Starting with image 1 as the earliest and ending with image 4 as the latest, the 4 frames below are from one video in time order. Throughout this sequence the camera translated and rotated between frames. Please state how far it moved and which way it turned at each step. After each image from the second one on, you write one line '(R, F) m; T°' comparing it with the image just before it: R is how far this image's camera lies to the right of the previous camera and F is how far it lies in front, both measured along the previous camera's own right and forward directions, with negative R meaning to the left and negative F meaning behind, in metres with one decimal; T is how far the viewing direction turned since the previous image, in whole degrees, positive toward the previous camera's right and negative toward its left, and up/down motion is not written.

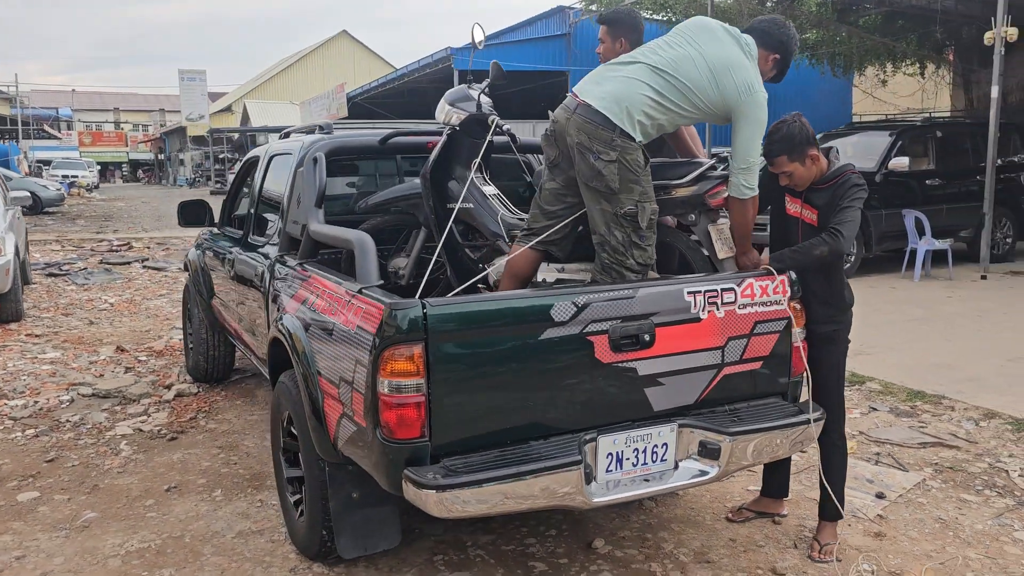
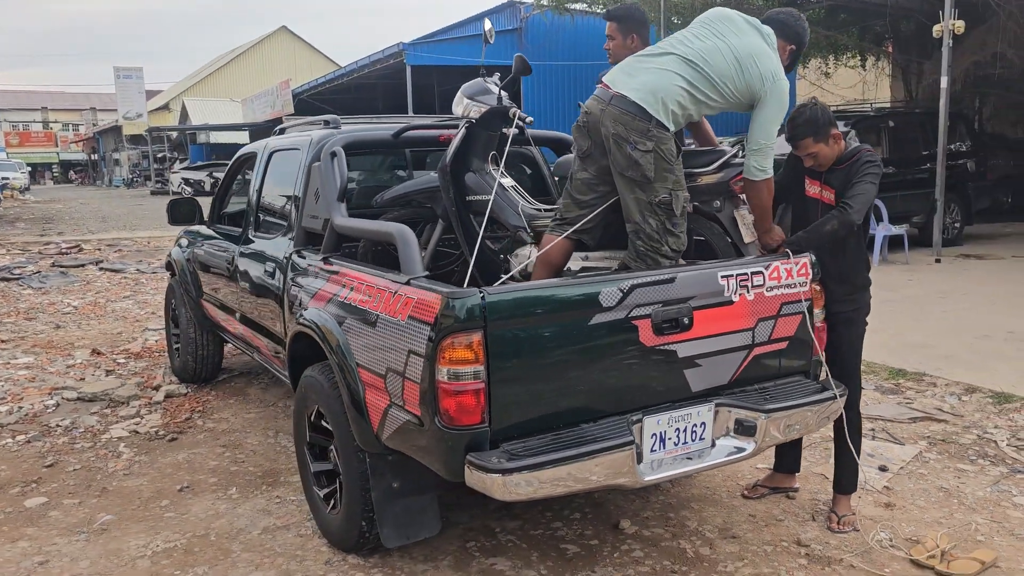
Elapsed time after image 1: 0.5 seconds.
(-0.3, 0.0) m; +4°
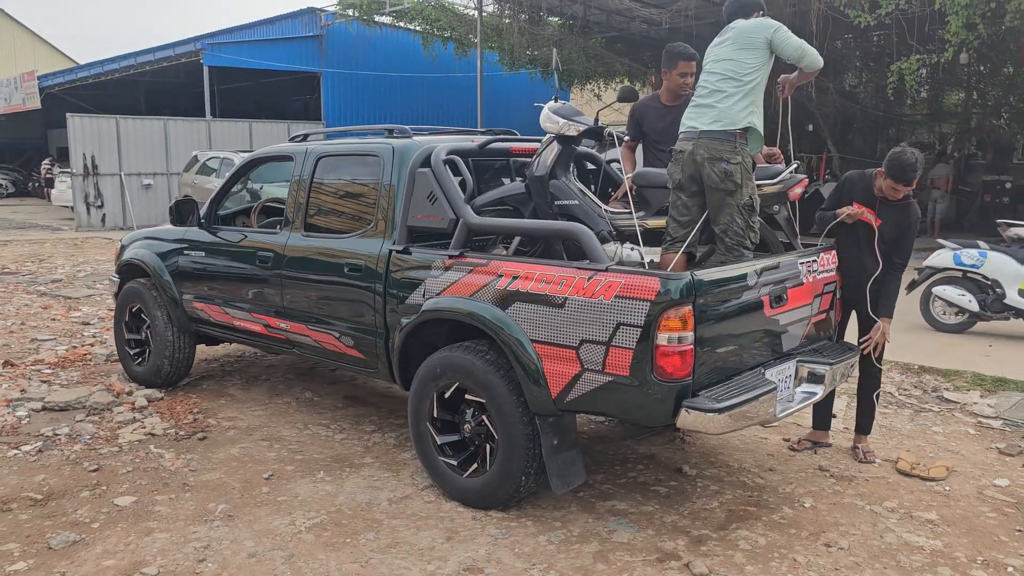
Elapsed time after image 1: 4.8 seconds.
(-1.6, -0.3) m; +17°
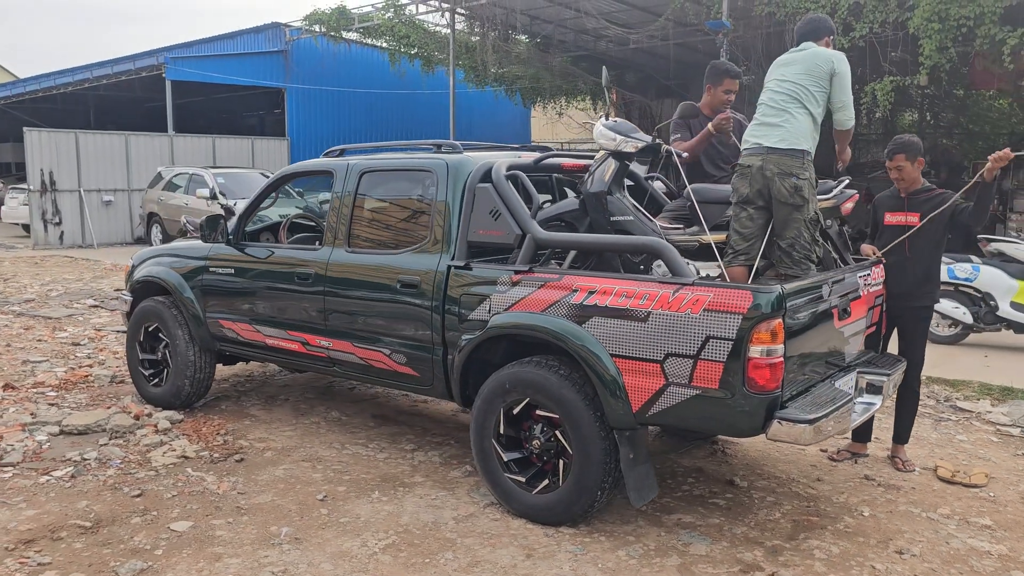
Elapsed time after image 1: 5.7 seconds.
(-0.5, 0.0) m; +3°
